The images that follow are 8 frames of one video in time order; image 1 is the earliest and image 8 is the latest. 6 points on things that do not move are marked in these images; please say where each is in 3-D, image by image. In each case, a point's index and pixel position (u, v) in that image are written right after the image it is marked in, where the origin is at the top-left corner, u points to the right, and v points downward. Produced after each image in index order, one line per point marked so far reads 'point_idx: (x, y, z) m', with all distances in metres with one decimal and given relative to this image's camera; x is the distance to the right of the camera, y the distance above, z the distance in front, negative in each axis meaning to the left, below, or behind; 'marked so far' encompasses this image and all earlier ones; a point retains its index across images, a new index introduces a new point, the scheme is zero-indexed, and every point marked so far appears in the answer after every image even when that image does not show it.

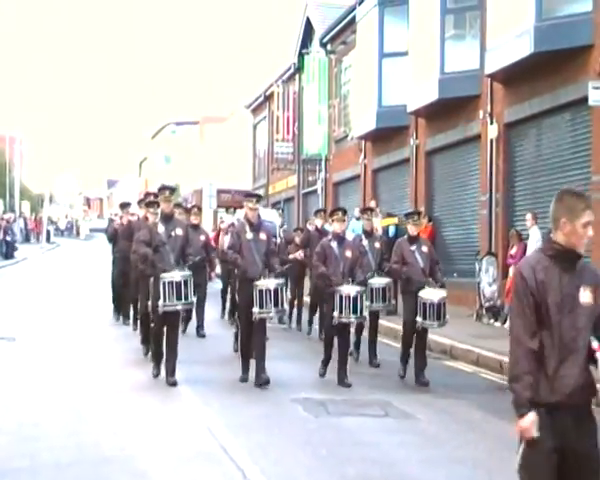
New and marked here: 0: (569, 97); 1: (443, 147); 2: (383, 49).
0: (+3.5, +1.8, +10.8) m
1: (+2.7, +1.5, +14.8) m
2: (+2.1, +3.4, +16.6) m
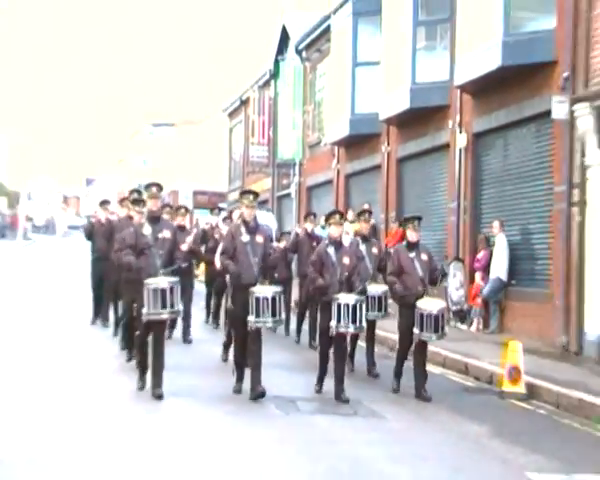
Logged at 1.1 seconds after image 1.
0: (+3.2, +1.8, +11.4) m
1: (+2.2, +1.4, +15.2) m
2: (+1.5, +3.4, +17.0) m
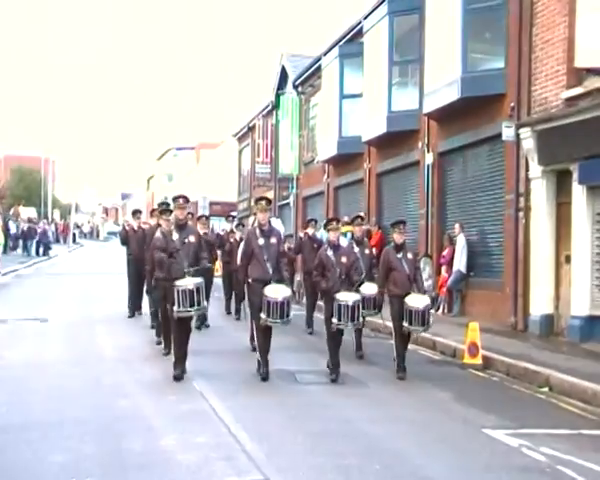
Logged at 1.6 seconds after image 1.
0: (+3.2, +1.8, +14.1) m
1: (+1.9, +1.3, +17.9) m
2: (+1.1, +3.3, +19.7) m
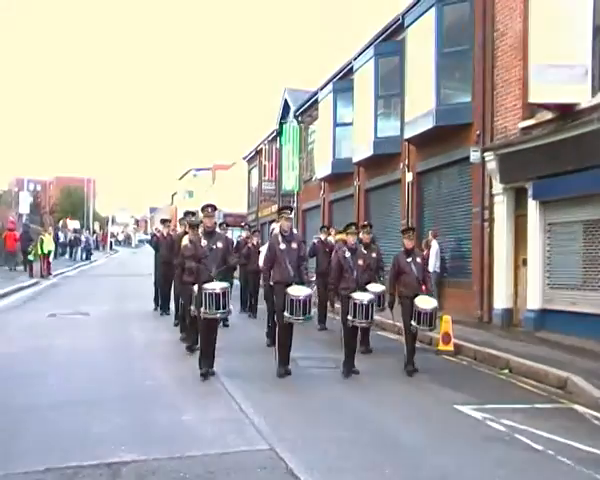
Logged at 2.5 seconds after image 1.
0: (+3.2, +1.7, +16.8) m
1: (+1.8, +1.2, +20.6) m
2: (+1.0, +3.2, +22.3) m
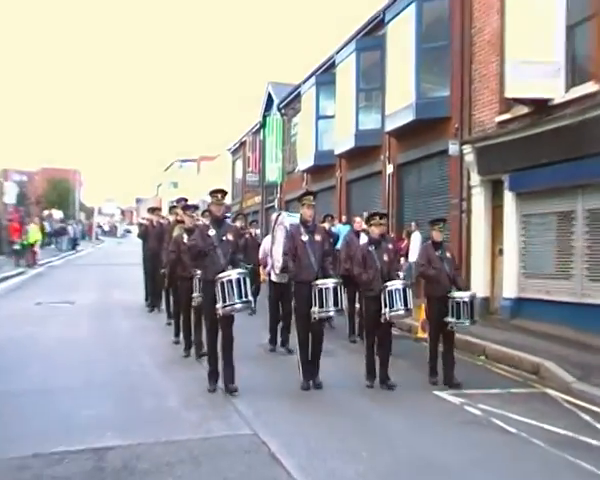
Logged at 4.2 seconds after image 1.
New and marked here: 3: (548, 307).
0: (+2.8, +1.9, +17.3) m
1: (+1.4, +1.5, +21.0) m
2: (+0.5, +3.4, +22.7) m
3: (+4.4, -1.2, +14.8) m
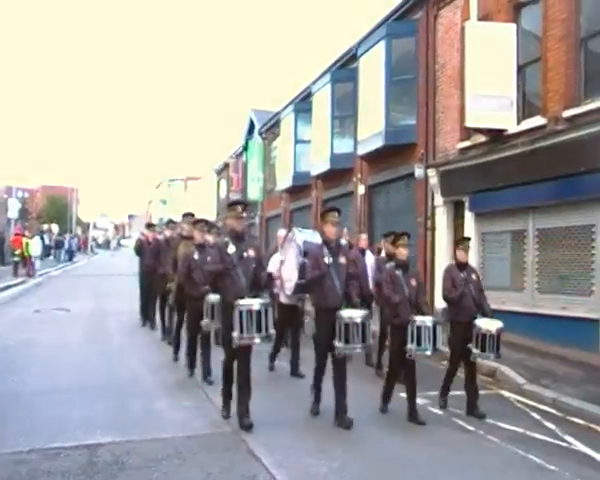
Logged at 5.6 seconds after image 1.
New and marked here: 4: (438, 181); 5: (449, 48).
0: (+2.4, +1.5, +19.0) m
1: (+0.8, +1.1, +22.7) m
2: (-0.1, +3.1, +24.4) m
3: (+3.9, -1.5, +16.5) m
4: (+2.9, +1.2, +17.8) m
5: (+3.1, +4.0, +17.4) m
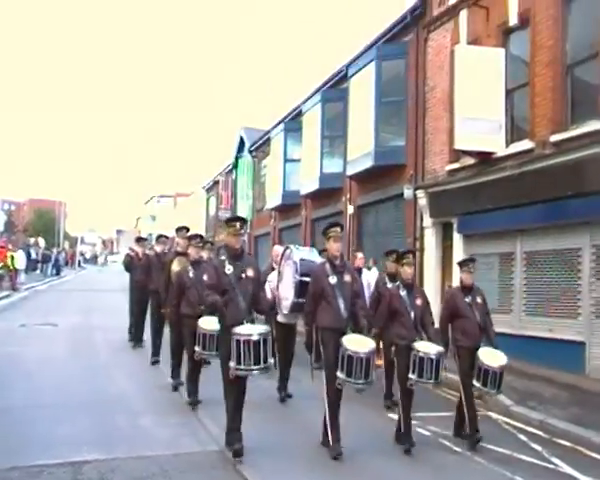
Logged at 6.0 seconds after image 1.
0: (+2.1, +1.1, +19.0) m
1: (+0.6, +0.6, +22.7) m
2: (-0.3, +2.6, +24.4) m
3: (+3.7, -1.9, +16.5) m
4: (+2.7, +0.8, +17.8) m
5: (+2.9, +3.5, +17.5) m
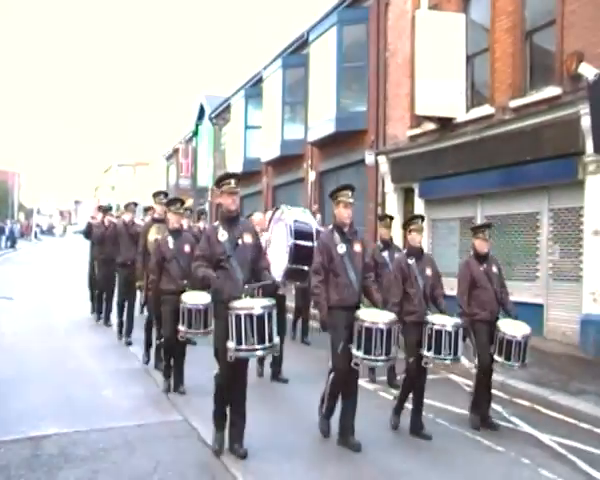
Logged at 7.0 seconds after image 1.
0: (+1.2, +1.8, +19.0) m
1: (-0.5, +1.5, +22.6) m
2: (-1.5, +3.5, +24.2) m
3: (+3.0, -1.3, +16.7) m
4: (+1.9, +1.5, +17.9) m
5: (+2.1, +4.2, +17.4) m
